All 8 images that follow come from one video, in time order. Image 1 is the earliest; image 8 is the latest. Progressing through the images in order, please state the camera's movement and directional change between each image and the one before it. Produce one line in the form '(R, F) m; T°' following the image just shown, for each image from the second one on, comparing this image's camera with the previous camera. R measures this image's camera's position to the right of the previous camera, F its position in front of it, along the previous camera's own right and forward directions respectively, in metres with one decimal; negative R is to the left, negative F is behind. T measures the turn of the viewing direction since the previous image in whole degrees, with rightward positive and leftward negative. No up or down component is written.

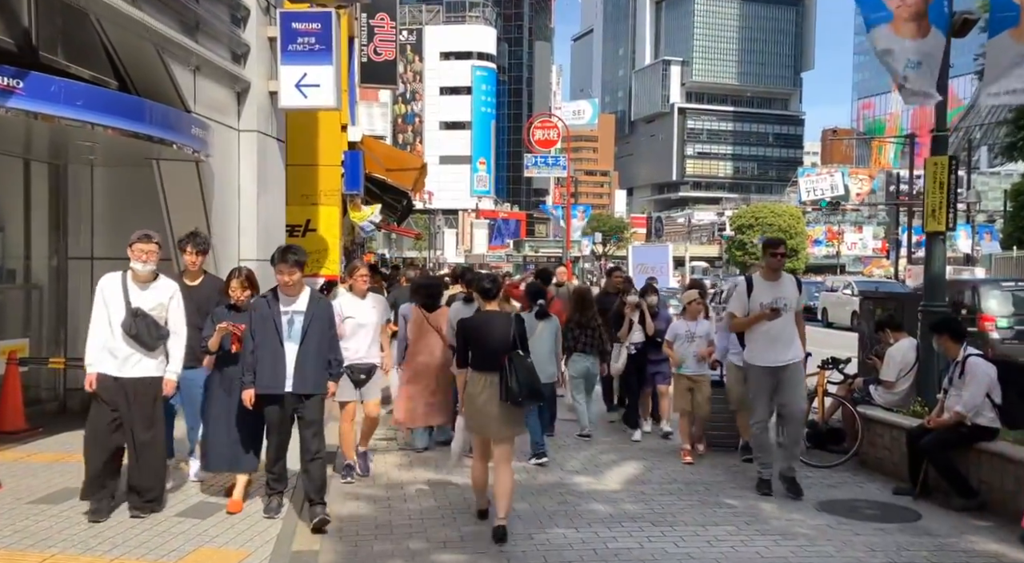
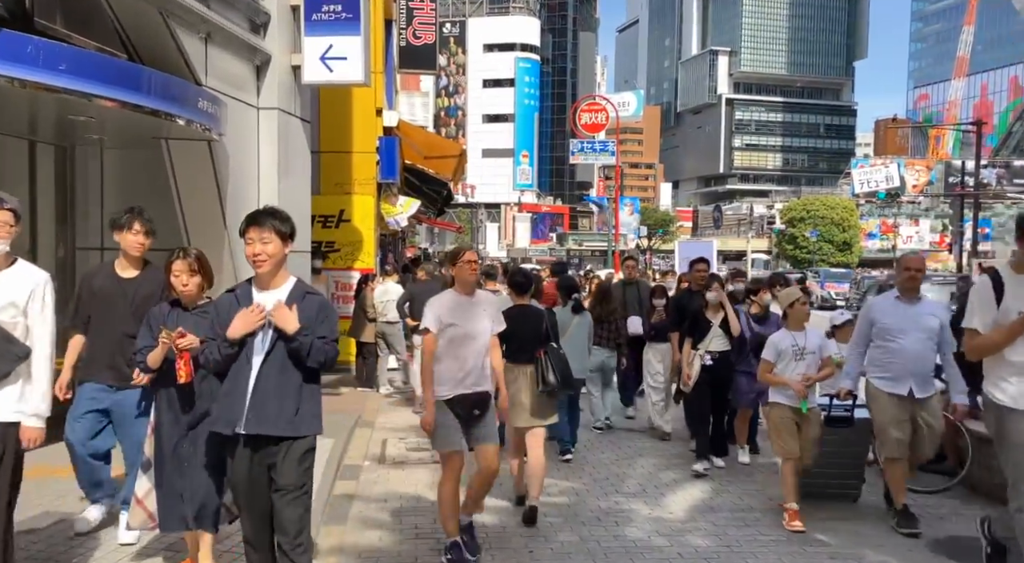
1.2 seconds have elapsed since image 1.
(0.0, +1.1) m; -3°
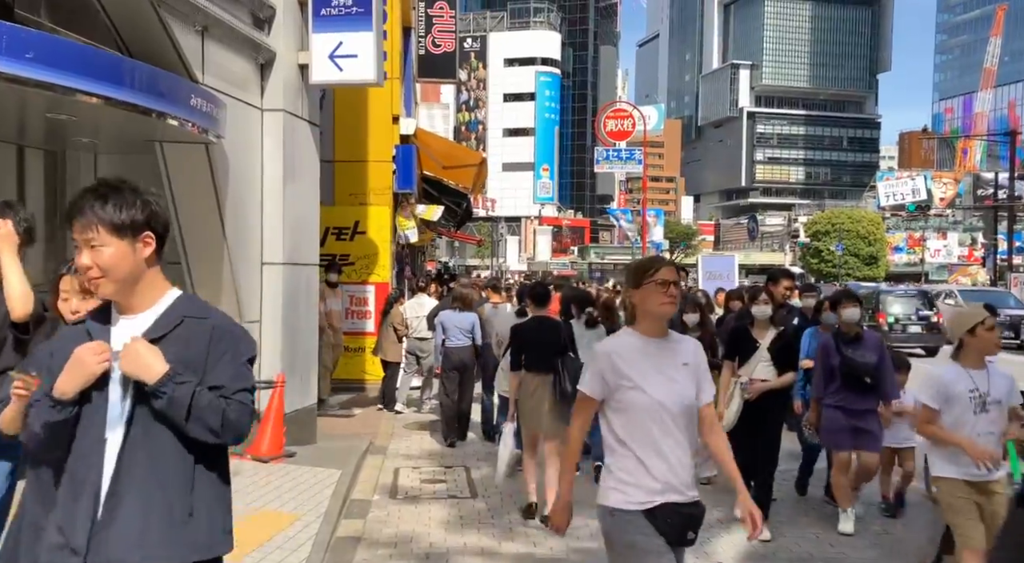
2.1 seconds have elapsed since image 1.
(0.0, +0.8) m; -1°
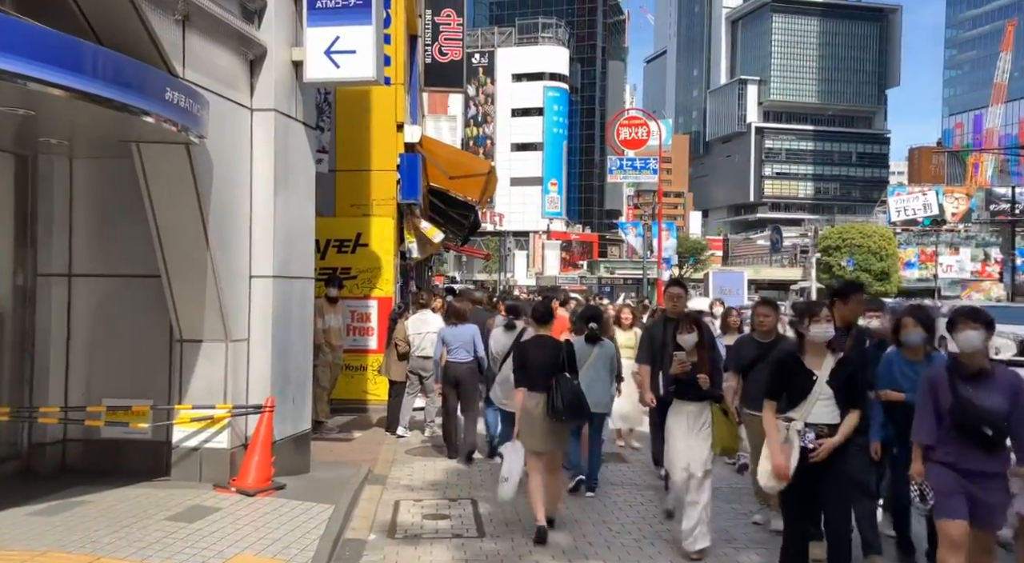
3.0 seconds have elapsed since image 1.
(0.0, +0.7) m; 0°
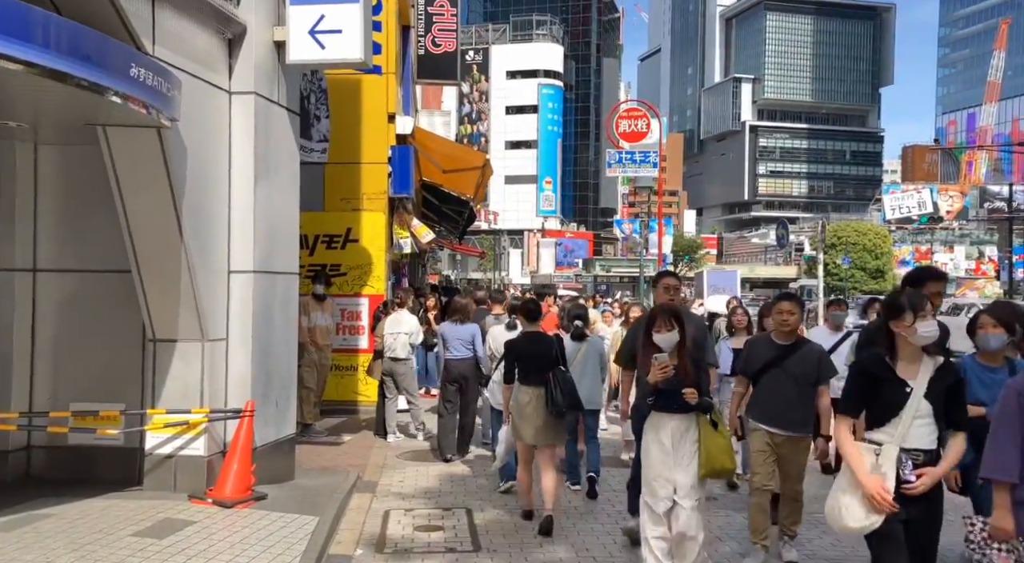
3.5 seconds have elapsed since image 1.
(0.0, +0.5) m; 0°
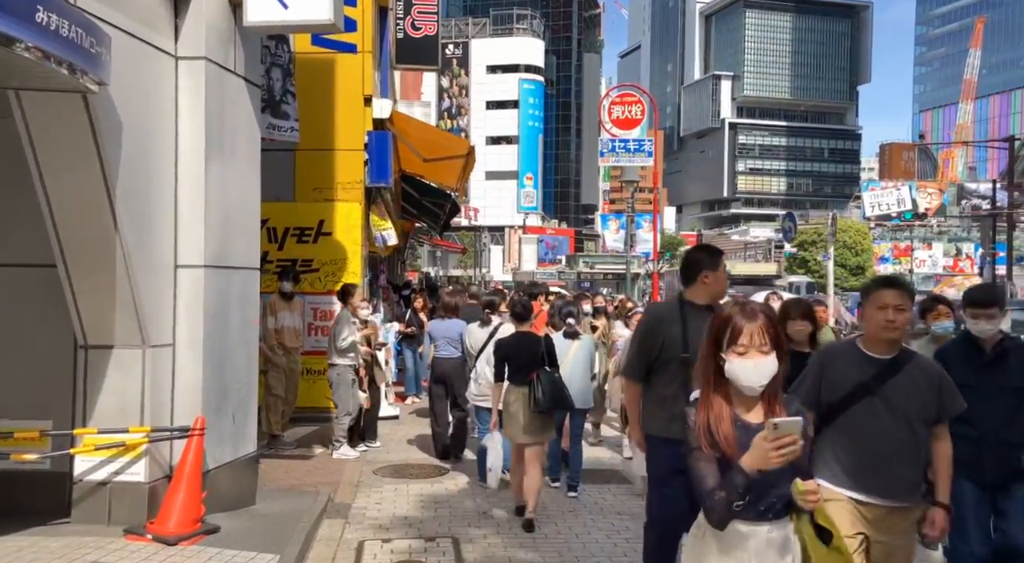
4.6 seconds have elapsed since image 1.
(-0.1, +1.0) m; +1°
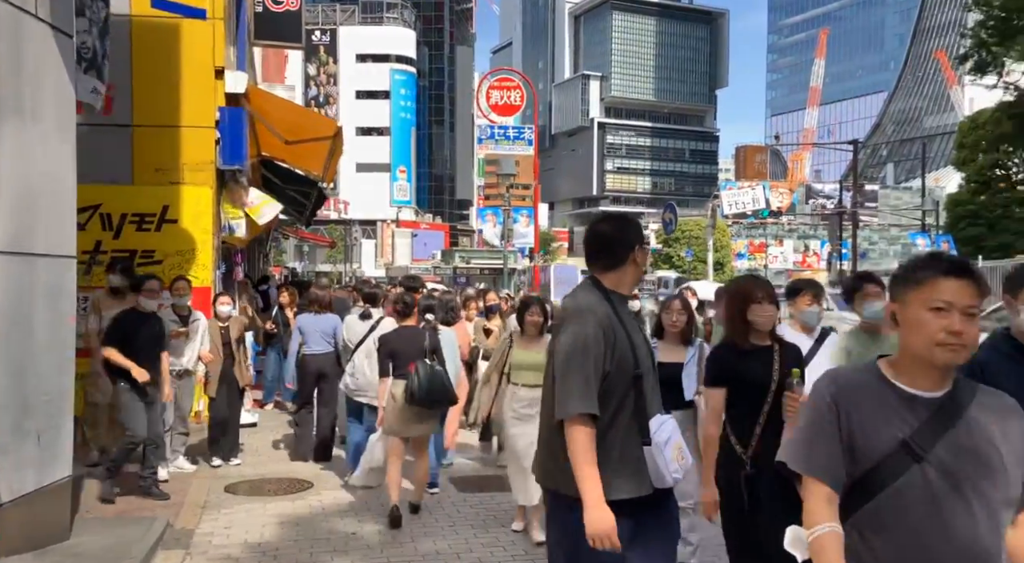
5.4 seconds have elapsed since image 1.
(0.0, +0.8) m; +9°
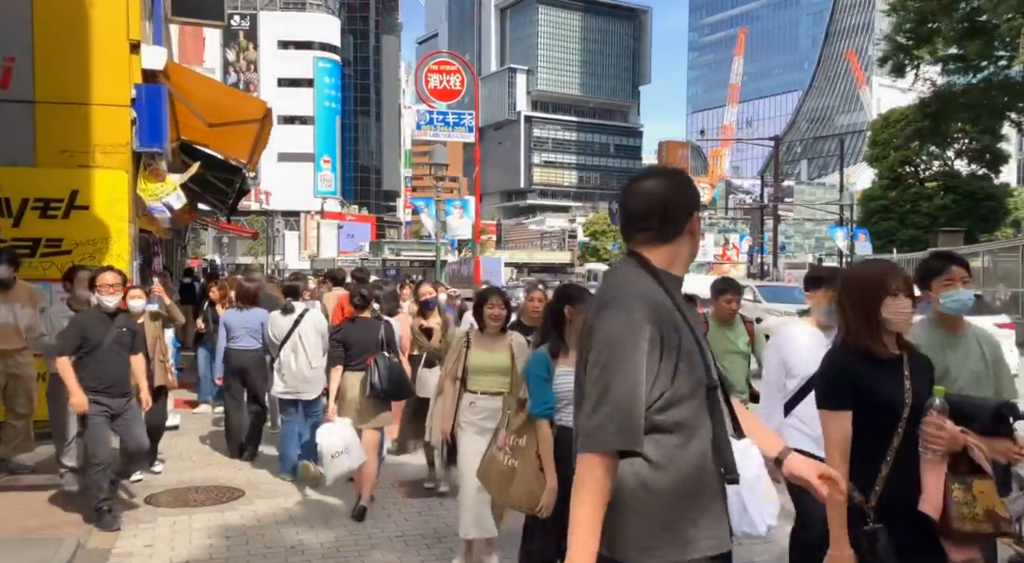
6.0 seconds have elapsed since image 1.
(-0.2, +0.5) m; +5°
